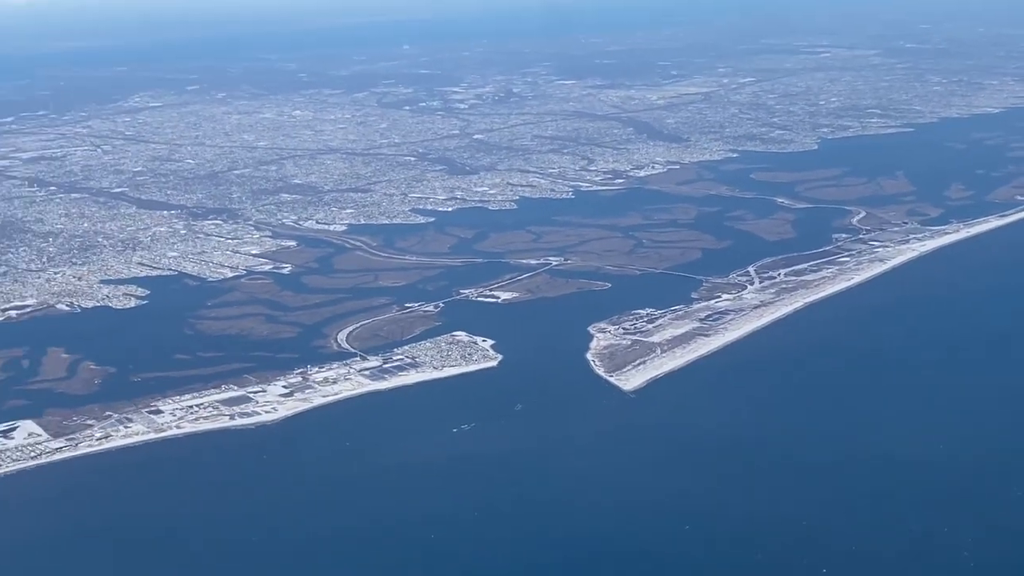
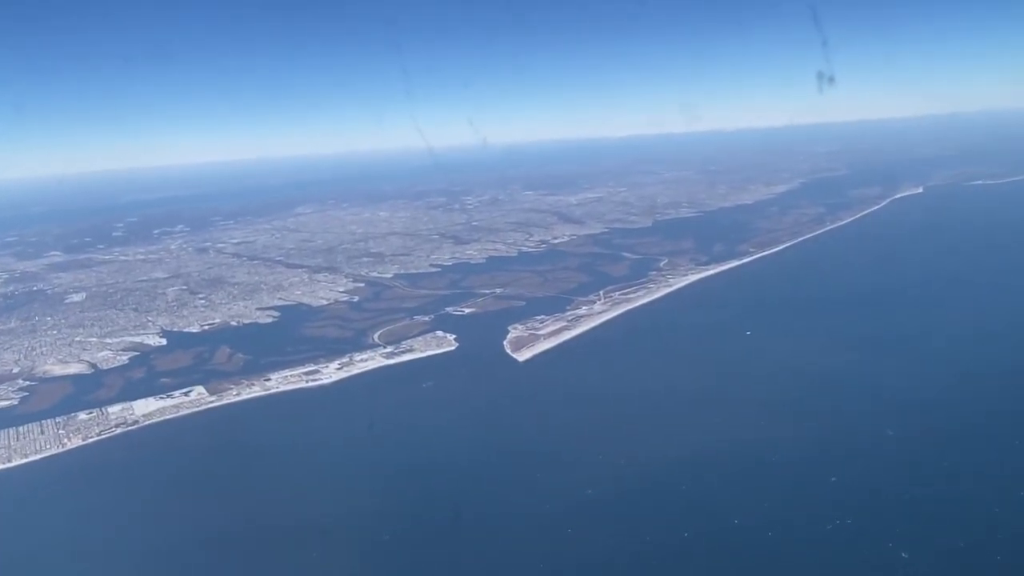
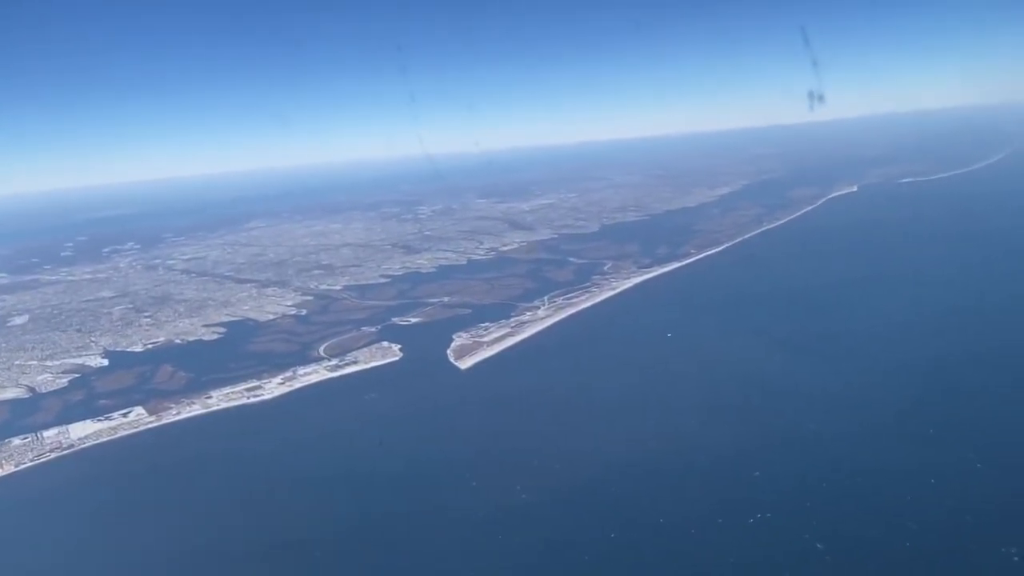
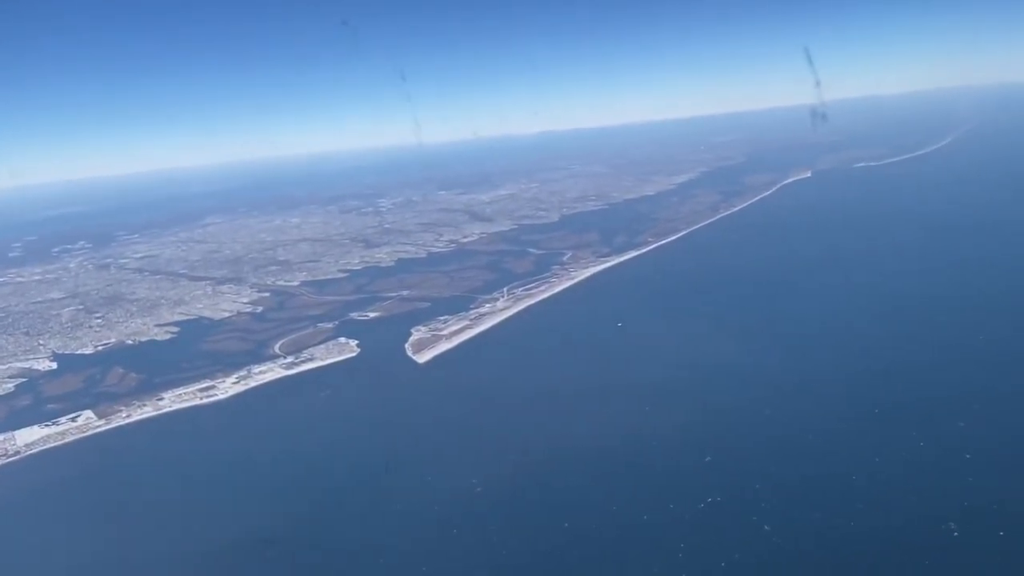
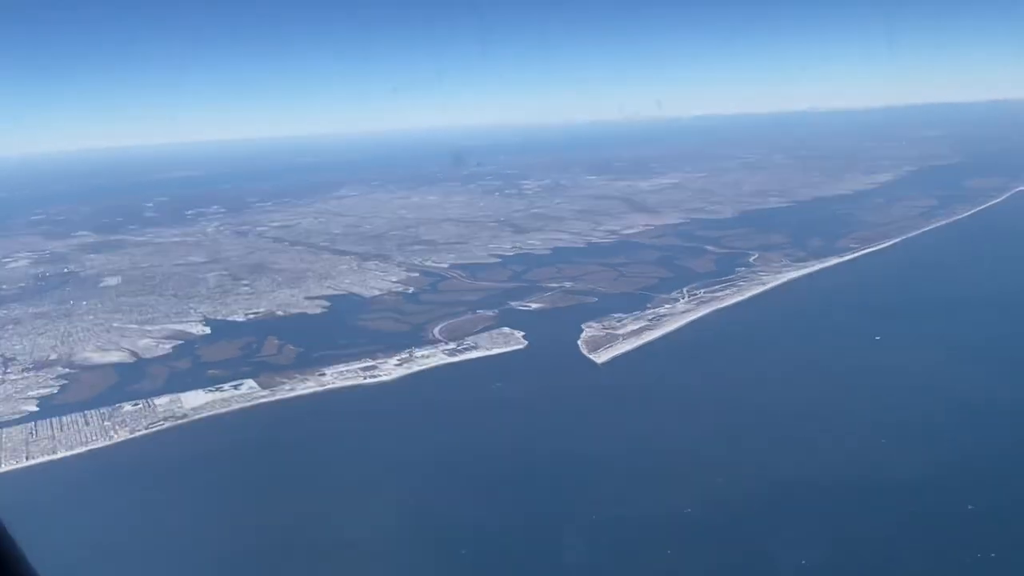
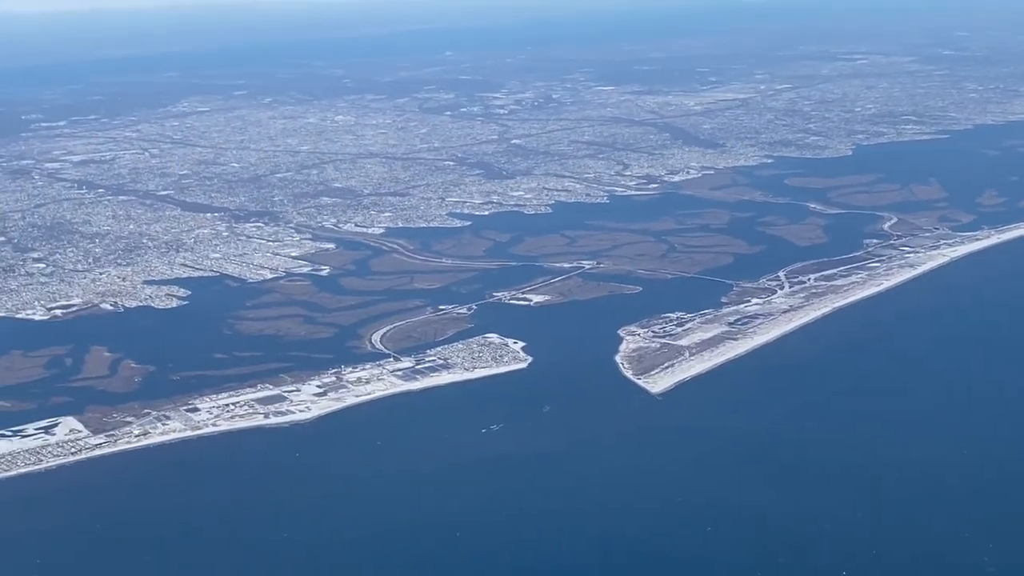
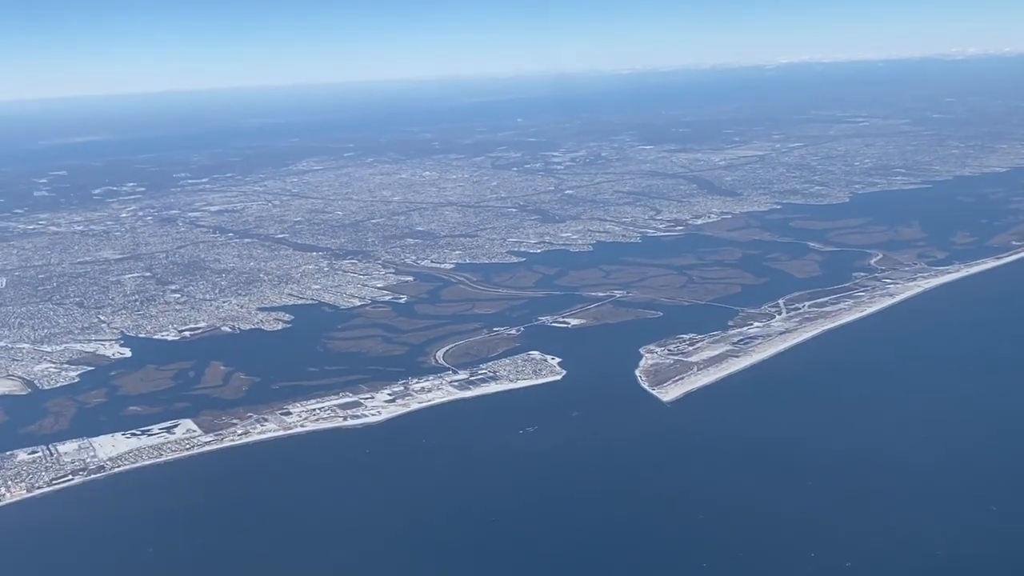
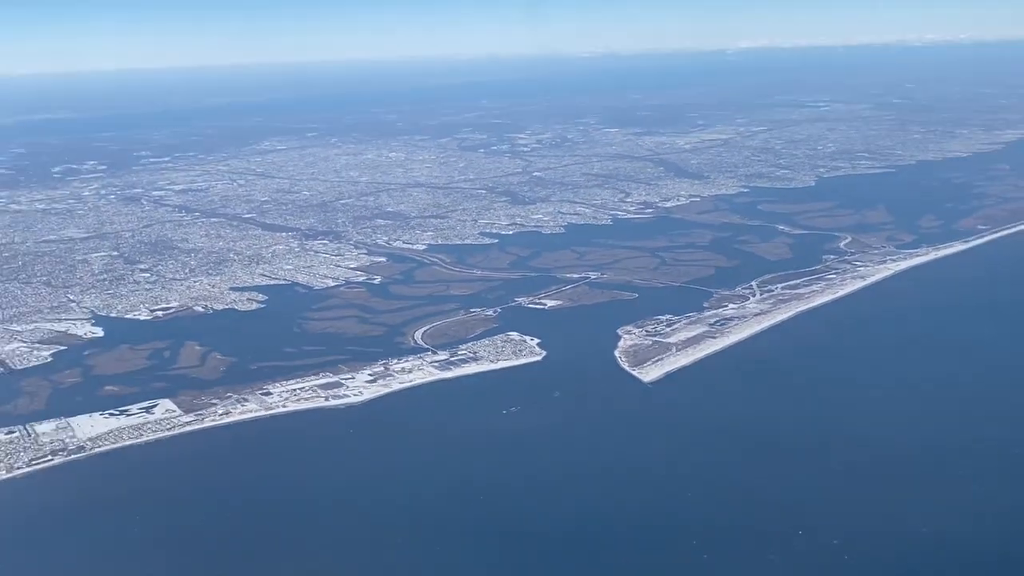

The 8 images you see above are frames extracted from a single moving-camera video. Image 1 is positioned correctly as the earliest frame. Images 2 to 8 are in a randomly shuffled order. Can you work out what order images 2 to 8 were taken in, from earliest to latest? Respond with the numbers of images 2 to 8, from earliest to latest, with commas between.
6, 8, 7, 5, 2, 3, 4
